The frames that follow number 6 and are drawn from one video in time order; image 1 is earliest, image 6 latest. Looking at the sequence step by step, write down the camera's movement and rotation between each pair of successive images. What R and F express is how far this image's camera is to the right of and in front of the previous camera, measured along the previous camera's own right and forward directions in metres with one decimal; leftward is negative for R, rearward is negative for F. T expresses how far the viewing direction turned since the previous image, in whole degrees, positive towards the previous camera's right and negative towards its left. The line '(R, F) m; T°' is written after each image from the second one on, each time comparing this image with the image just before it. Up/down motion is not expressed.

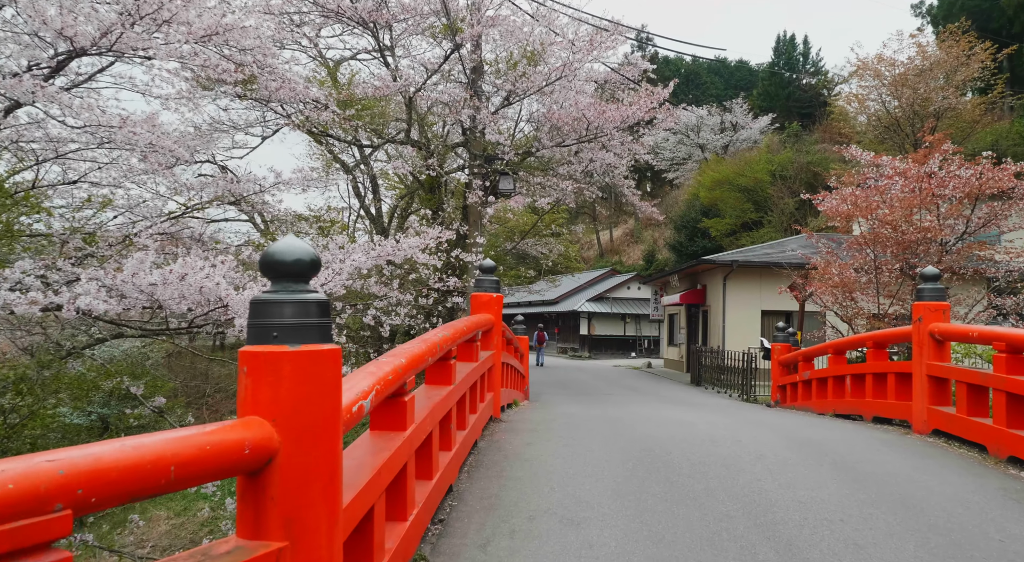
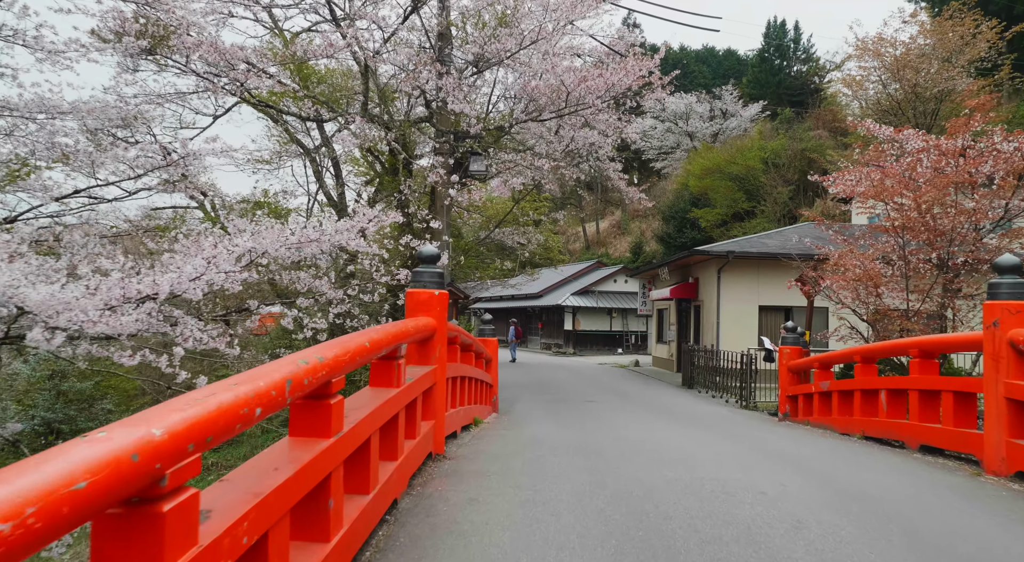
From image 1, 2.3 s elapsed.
(+0.2, +1.4) m; +1°
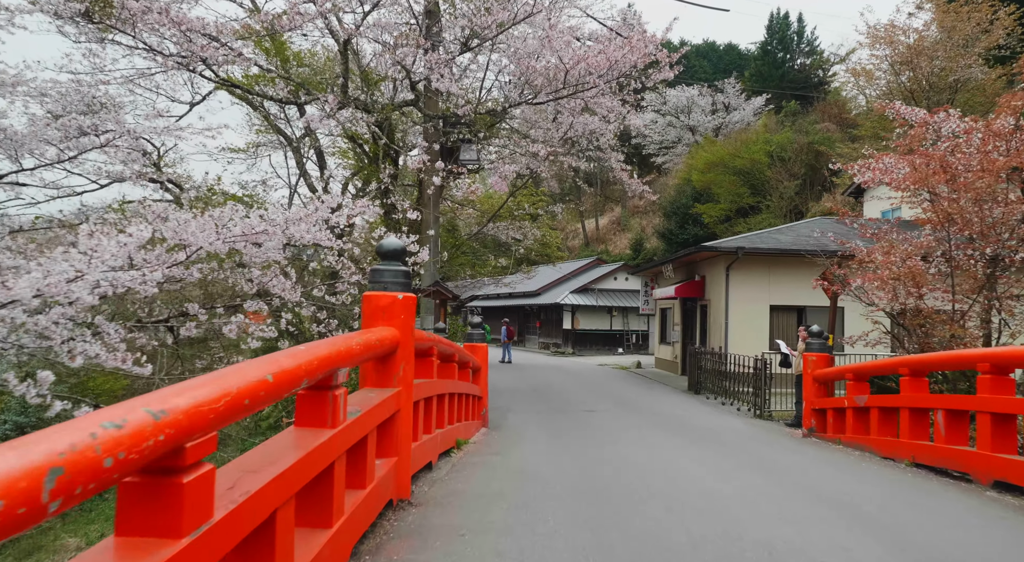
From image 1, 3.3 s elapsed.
(+0.1, +0.9) m; 0°
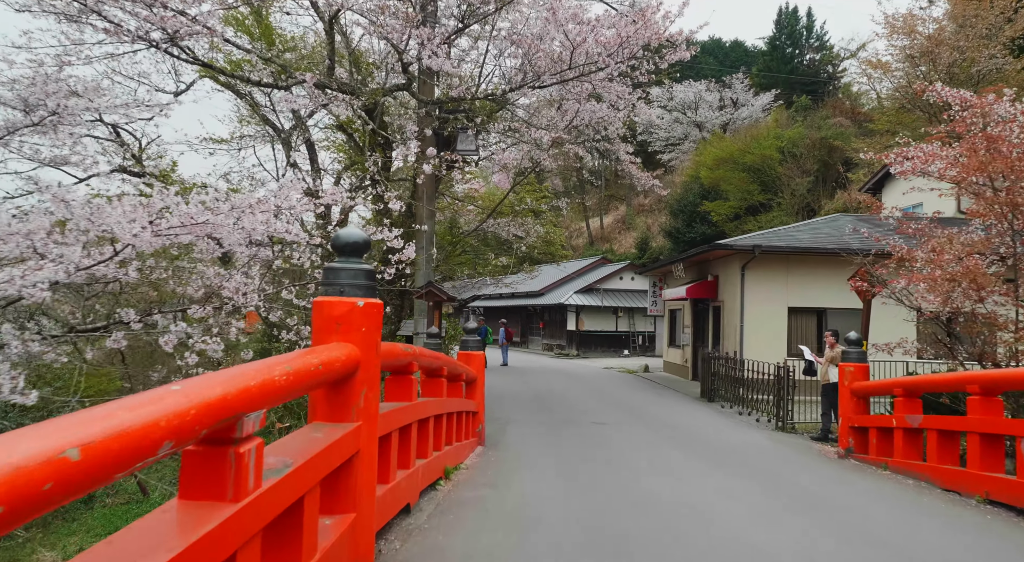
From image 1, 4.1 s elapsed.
(0.0, +0.8) m; 0°
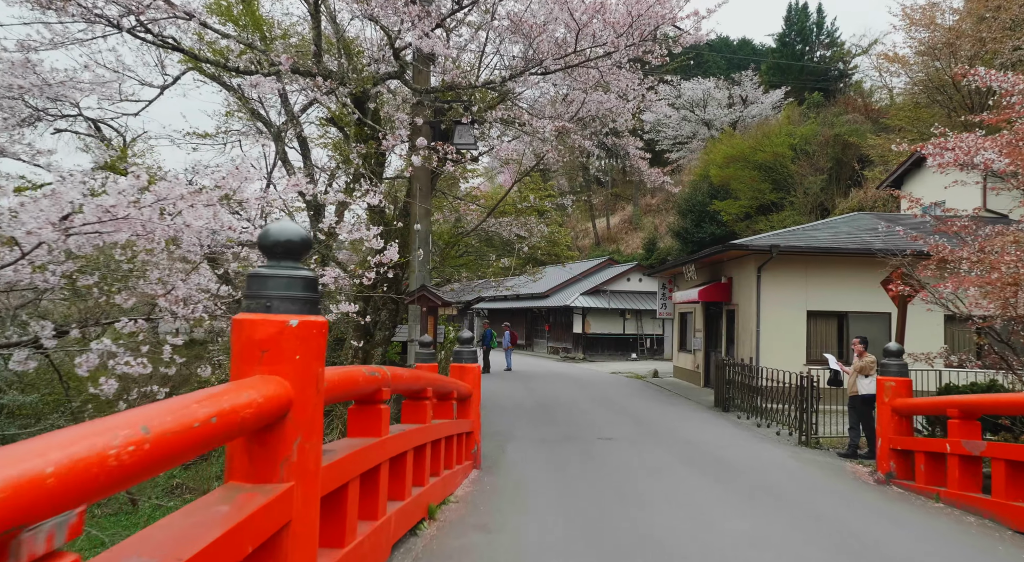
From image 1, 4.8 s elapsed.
(+0.1, +0.7) m; 0°
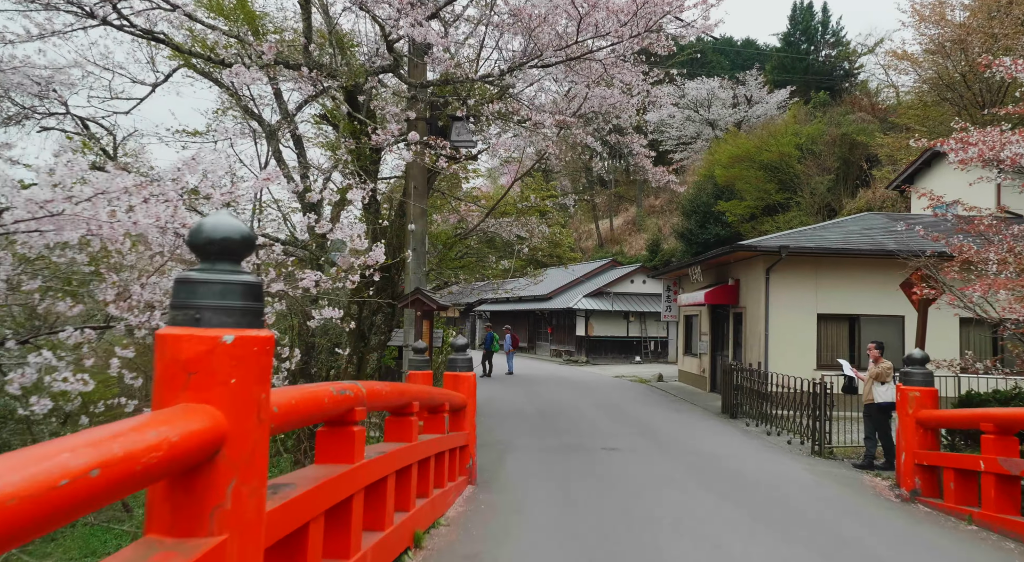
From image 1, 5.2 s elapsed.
(0.0, +0.4) m; 0°
